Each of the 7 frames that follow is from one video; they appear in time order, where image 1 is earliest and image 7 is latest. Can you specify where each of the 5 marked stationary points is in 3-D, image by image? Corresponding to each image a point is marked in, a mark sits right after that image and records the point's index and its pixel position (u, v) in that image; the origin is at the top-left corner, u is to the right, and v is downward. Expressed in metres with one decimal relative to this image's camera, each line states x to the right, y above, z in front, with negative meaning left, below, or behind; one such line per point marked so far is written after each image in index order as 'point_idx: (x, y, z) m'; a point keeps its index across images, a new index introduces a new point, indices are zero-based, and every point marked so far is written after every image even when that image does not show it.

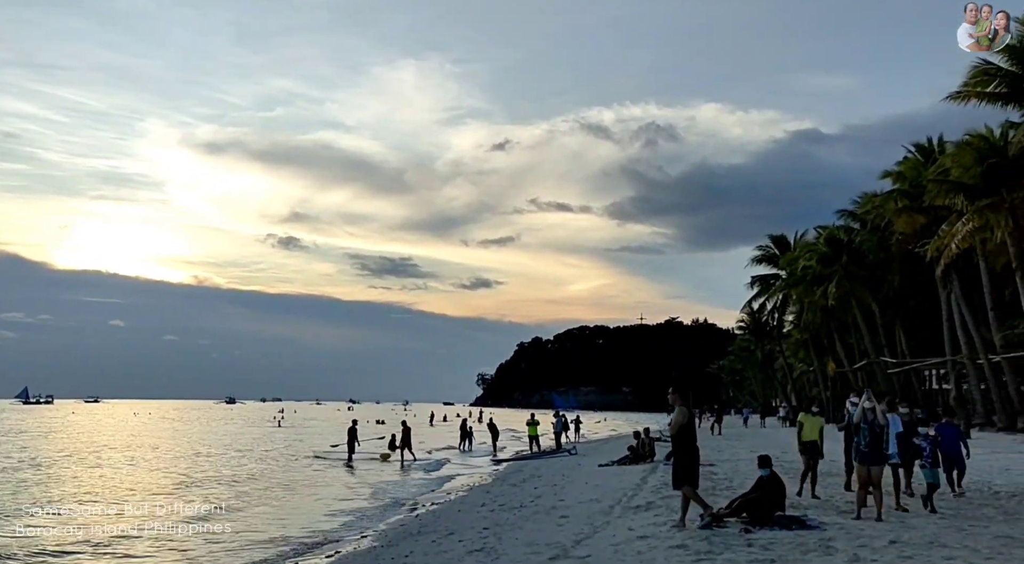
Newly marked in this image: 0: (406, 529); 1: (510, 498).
0: (-2.0, -4.6, +16.7) m
1: (0.0, -4.6, +19.4) m
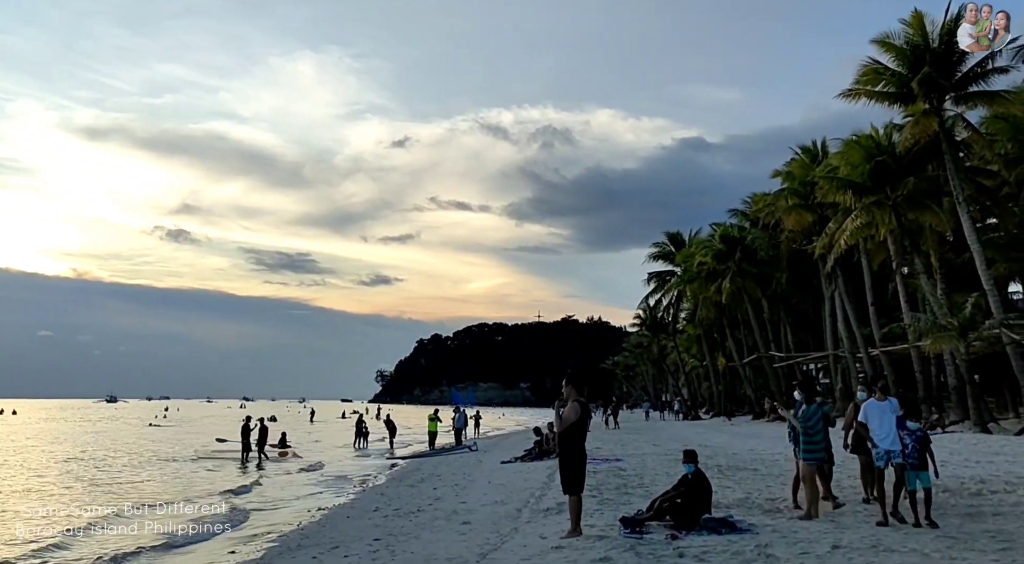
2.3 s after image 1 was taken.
0: (-3.9, -4.5, +15.9) m
1: (-2.2, -4.5, +18.8) m
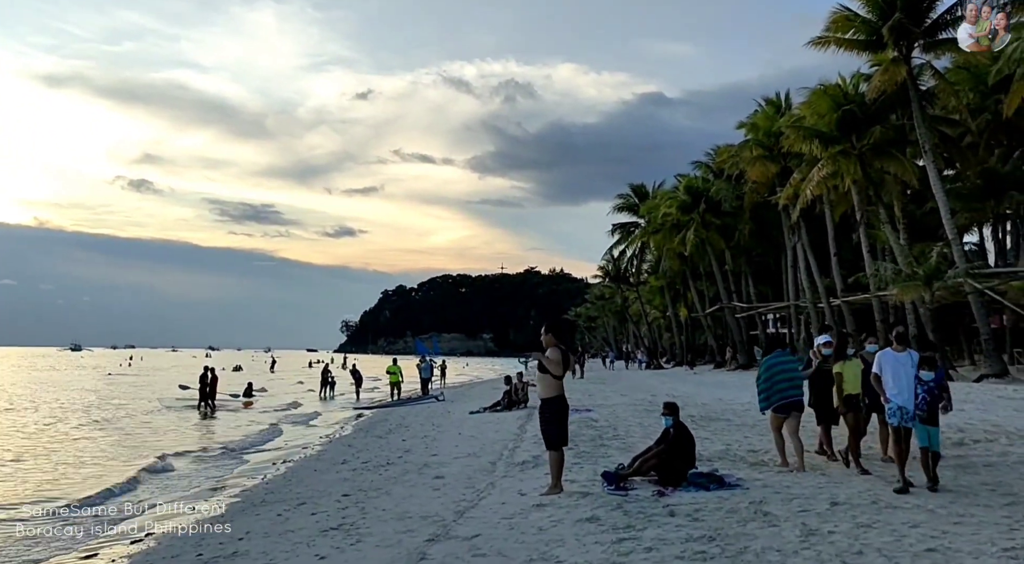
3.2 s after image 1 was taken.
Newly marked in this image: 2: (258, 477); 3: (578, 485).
0: (-4.3, -3.6, +15.2) m
1: (-2.8, -3.5, +18.1) m
2: (-5.0, -3.8, +17.5) m
3: (+1.0, -2.9, +13.1) m
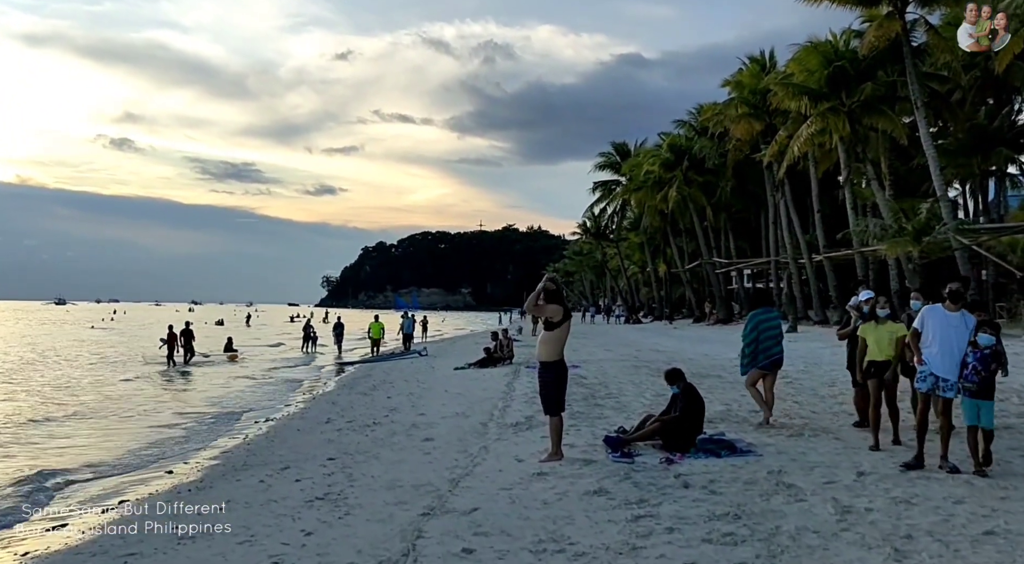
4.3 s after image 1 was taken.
0: (-4.4, -2.9, +14.3) m
1: (-3.0, -2.6, +17.2) m
2: (-5.1, -2.9, +16.6) m
3: (+0.9, -2.3, +12.3) m
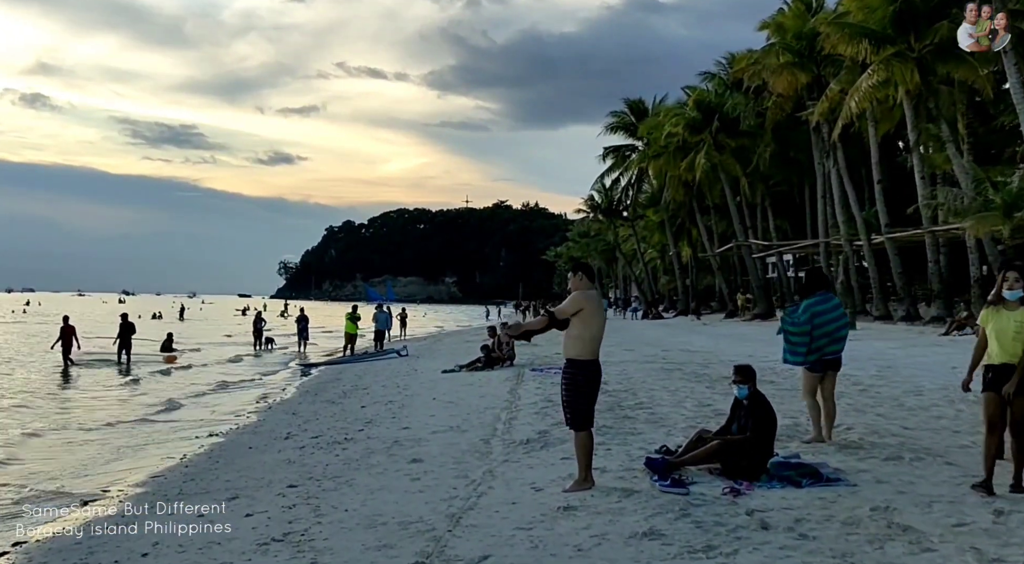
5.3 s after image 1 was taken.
0: (-4.3, -2.6, +11.5) m
1: (-2.9, -2.3, +14.5) m
2: (-5.1, -2.6, +13.8) m
3: (+1.1, -2.1, +9.6) m
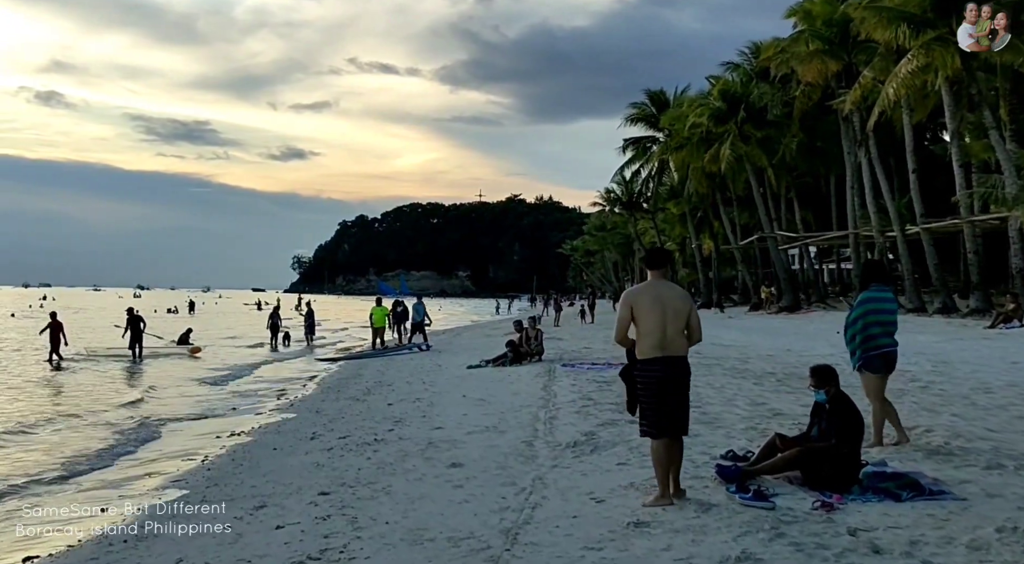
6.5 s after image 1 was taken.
0: (-3.7, -2.5, +10.7) m
1: (-2.4, -2.2, +13.7) m
2: (-4.5, -2.5, +13.1) m
3: (+1.6, -2.0, +8.8) m
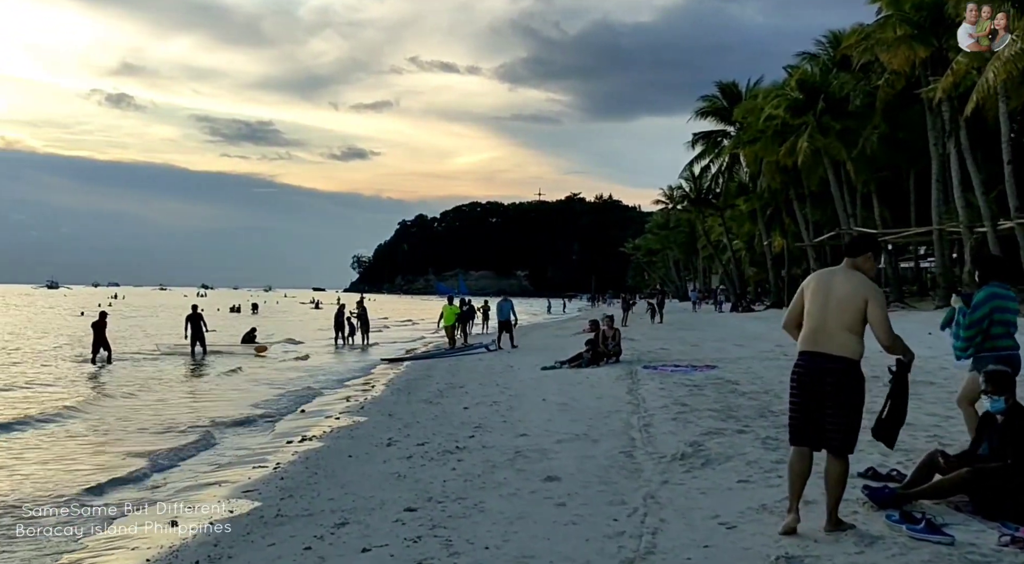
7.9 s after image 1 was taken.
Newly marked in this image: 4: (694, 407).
0: (-2.7, -2.5, +10.2) m
1: (-1.1, -2.2, +13.1) m
2: (-3.3, -2.5, +12.6) m
3: (+2.6, -1.9, +8.0) m
4: (+2.4, -1.7, +12.1) m
